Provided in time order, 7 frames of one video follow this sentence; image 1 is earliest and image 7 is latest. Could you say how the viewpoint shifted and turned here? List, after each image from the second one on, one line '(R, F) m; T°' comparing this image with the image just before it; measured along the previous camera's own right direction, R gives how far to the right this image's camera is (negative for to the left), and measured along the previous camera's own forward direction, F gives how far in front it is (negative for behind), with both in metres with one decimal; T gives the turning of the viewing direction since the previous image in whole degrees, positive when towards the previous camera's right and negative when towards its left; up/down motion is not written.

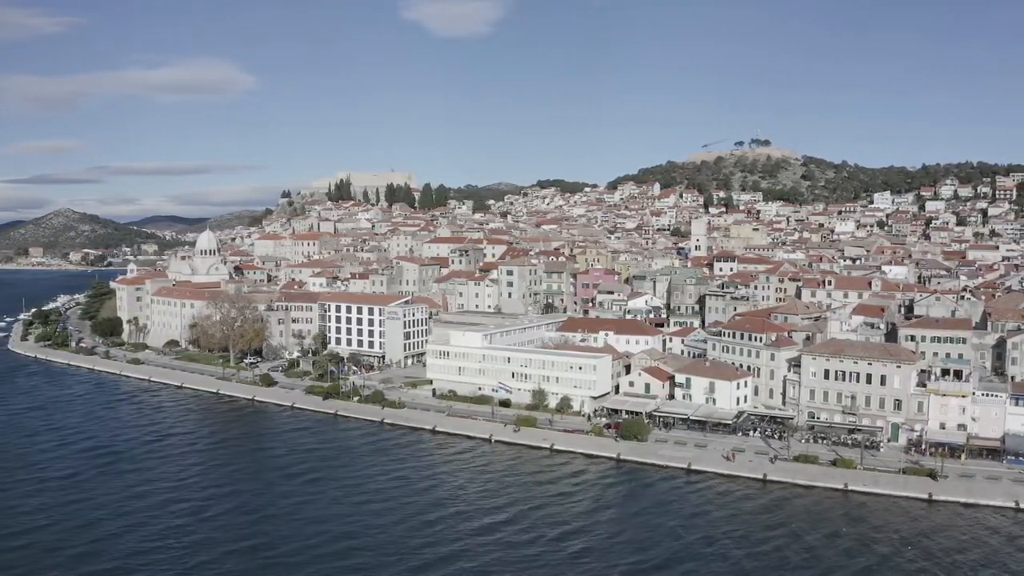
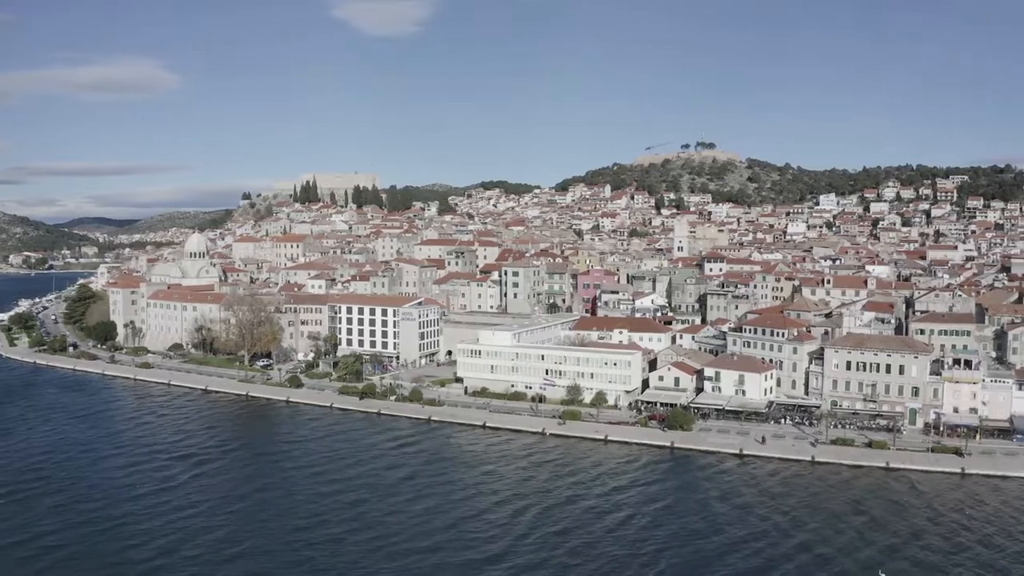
(-5.1, -1.6) m; +5°
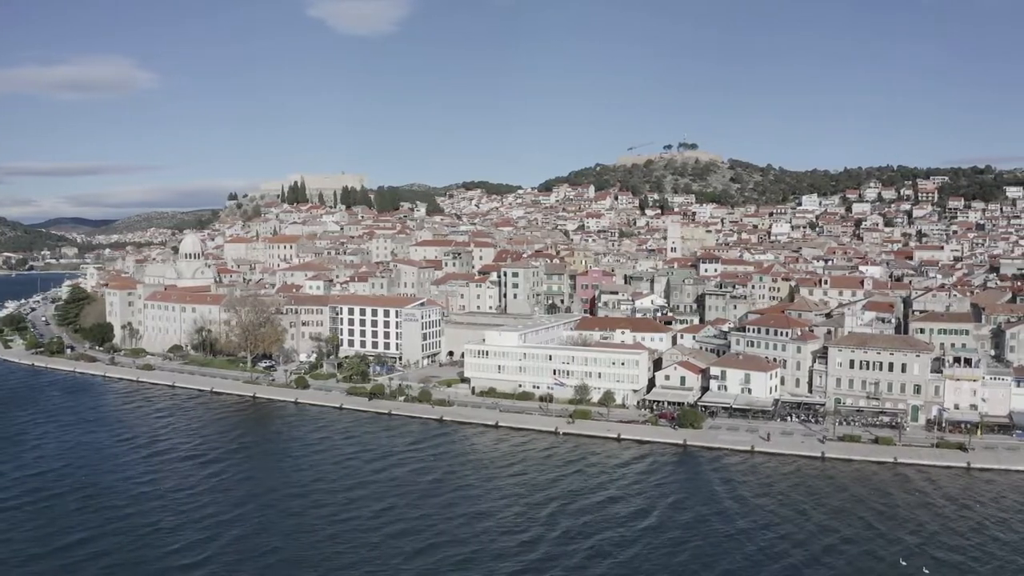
(-1.5, -0.5) m; +2°
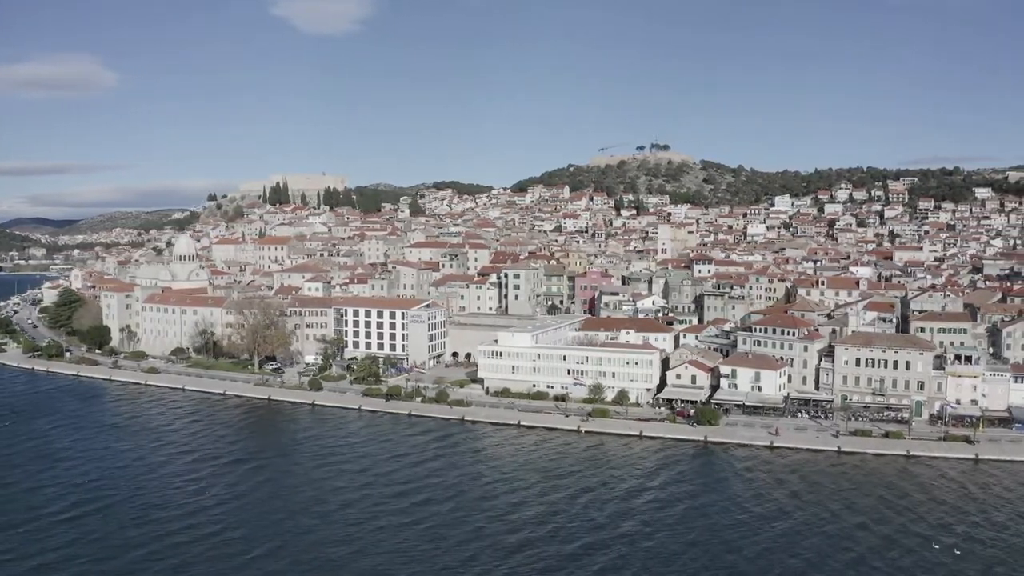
(-2.6, -0.9) m; +3°
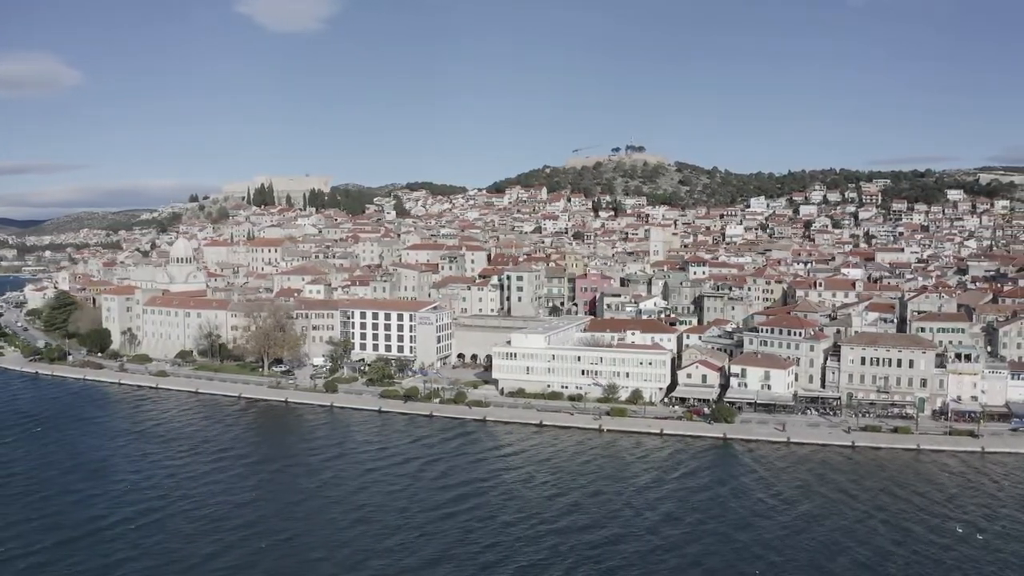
(-2.6, -1.0) m; +2°
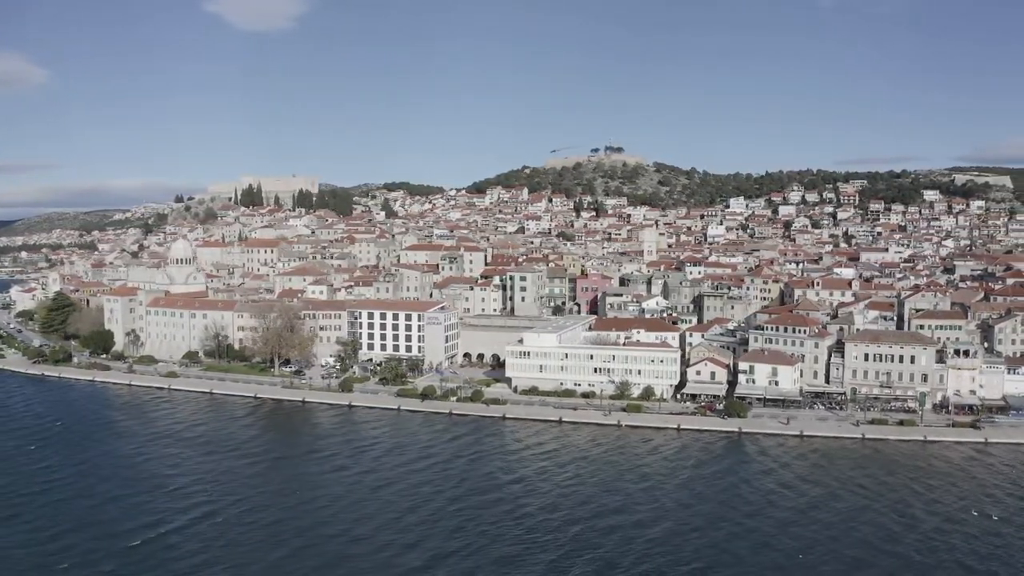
(-2.3, -1.0) m; +2°
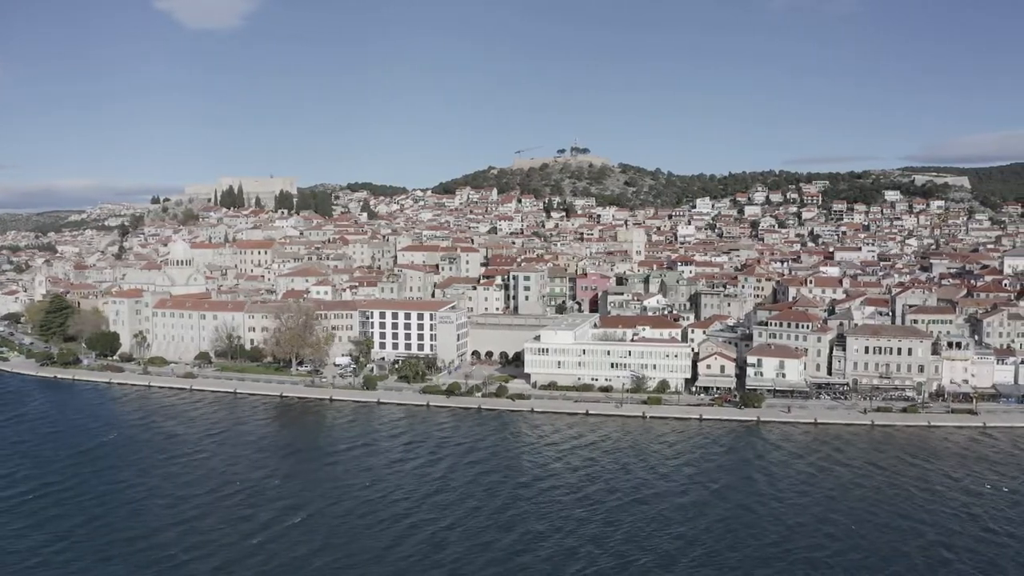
(-3.9, -1.8) m; +3°
